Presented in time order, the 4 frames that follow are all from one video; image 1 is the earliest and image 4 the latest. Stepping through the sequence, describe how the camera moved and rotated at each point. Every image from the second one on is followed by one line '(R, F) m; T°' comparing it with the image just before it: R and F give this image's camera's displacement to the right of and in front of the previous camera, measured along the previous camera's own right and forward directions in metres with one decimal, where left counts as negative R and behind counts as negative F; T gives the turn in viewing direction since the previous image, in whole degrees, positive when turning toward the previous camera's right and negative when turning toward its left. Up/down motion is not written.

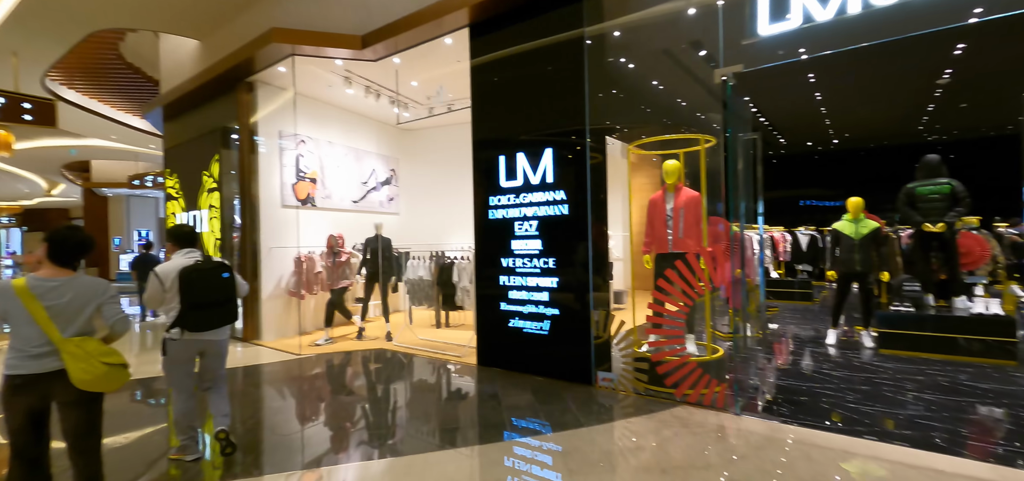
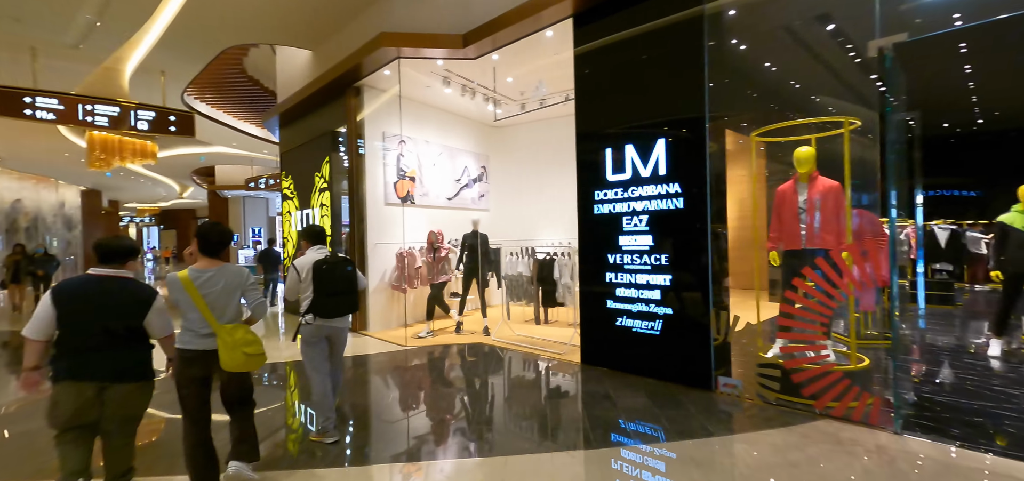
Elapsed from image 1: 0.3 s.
(-0.4, +0.1) m; -8°
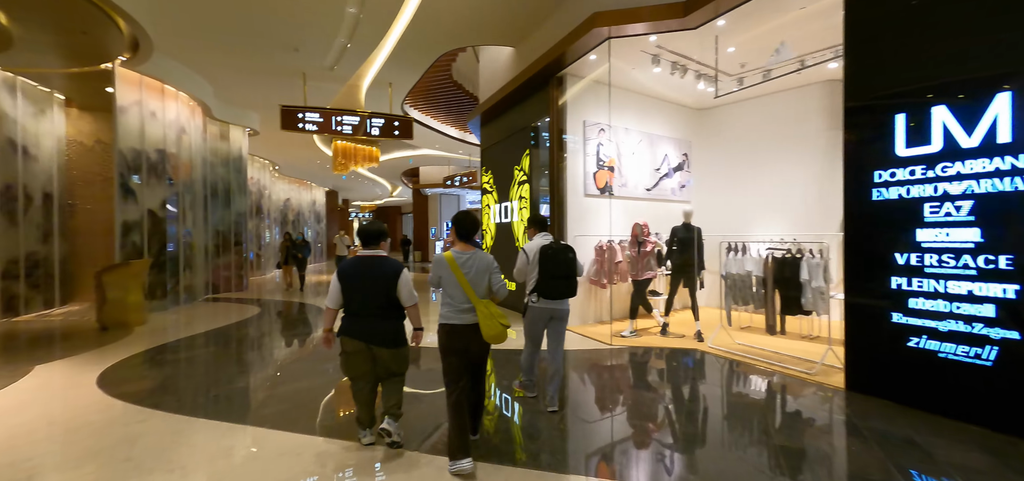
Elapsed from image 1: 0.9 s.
(-0.7, +0.2) m; -20°
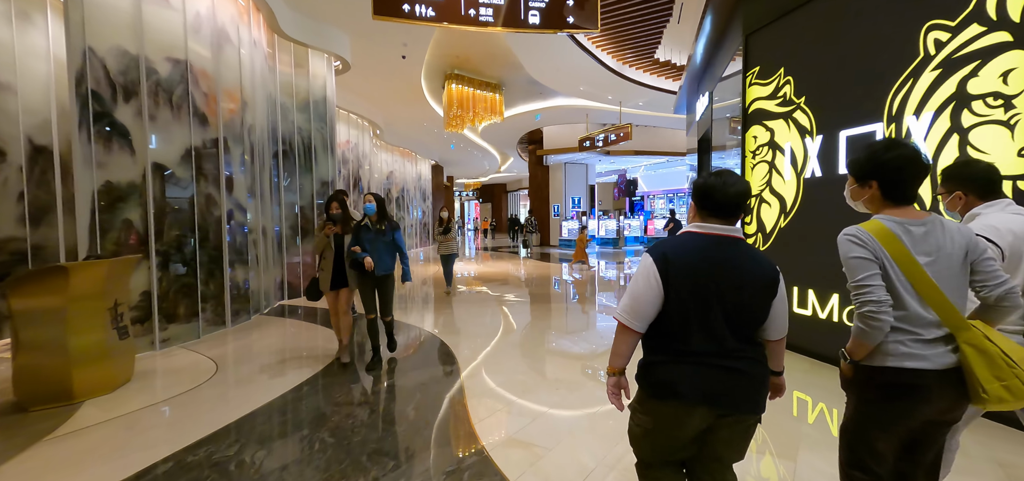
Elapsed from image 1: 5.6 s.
(-1.8, +3.5) m; -12°
